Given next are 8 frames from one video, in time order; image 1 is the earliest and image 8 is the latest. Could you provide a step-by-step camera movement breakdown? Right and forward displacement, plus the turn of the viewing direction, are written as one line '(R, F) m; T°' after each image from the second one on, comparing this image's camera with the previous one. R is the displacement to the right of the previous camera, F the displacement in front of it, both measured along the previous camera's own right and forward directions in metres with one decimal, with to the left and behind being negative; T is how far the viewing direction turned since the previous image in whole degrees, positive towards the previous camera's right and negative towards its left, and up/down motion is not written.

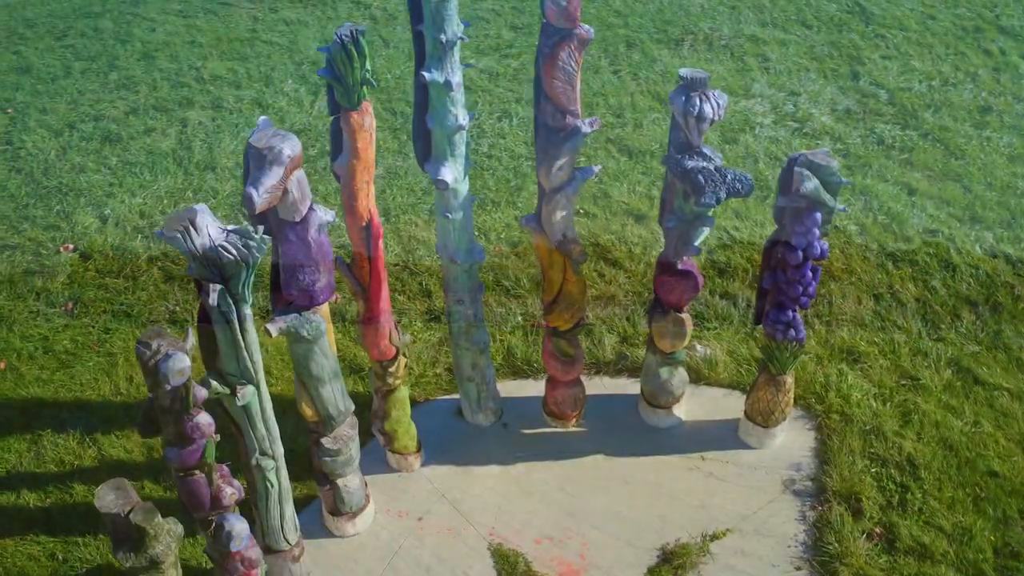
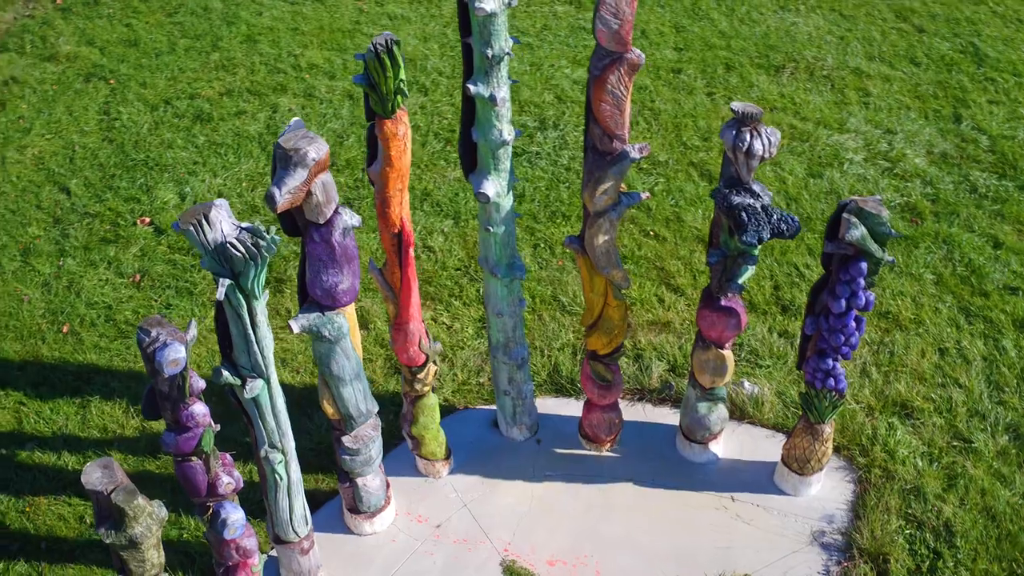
(+0.4, 0.0) m; -6°
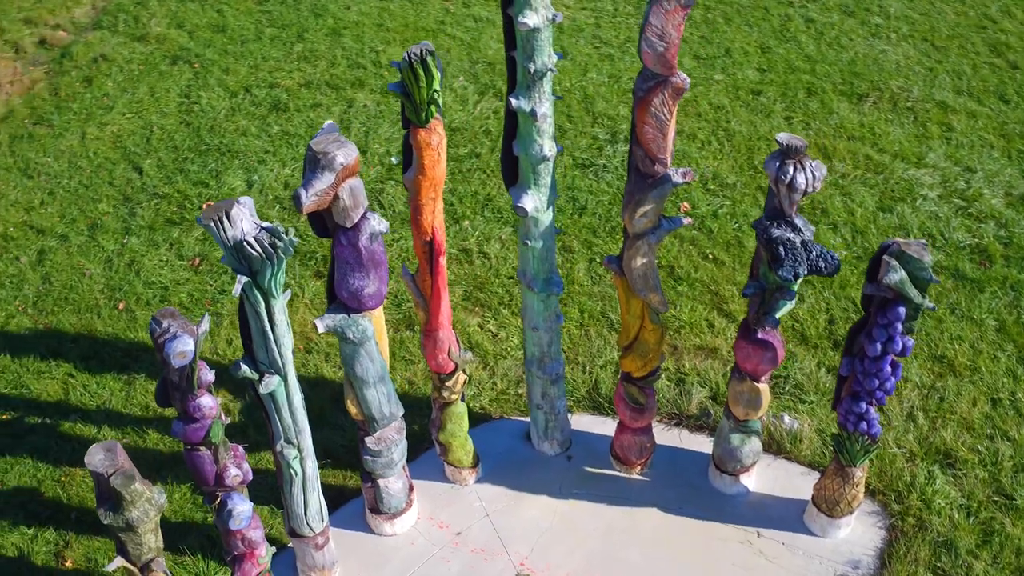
(+0.3, 0.0) m; -5°
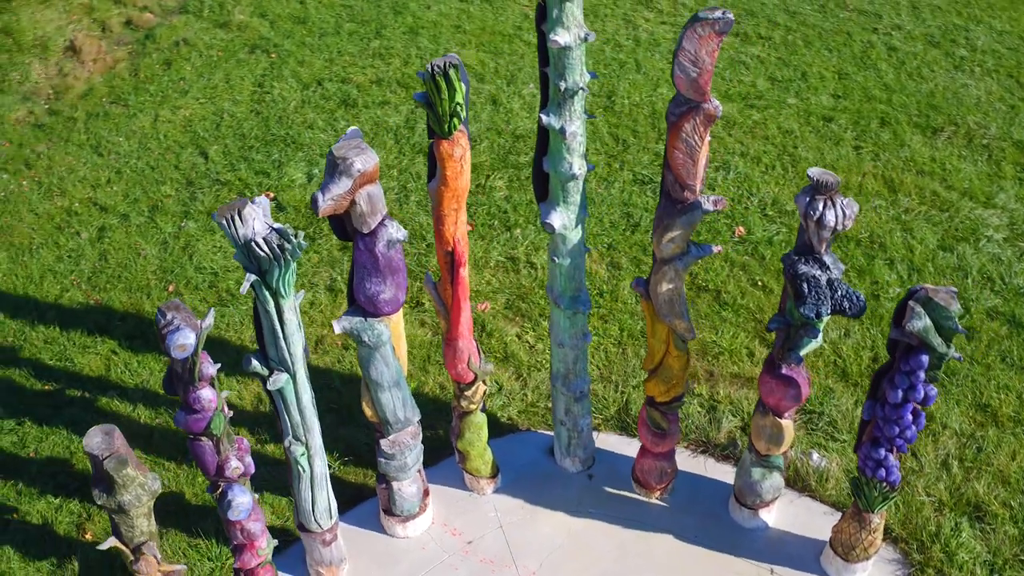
(+0.3, 0.0) m; -5°
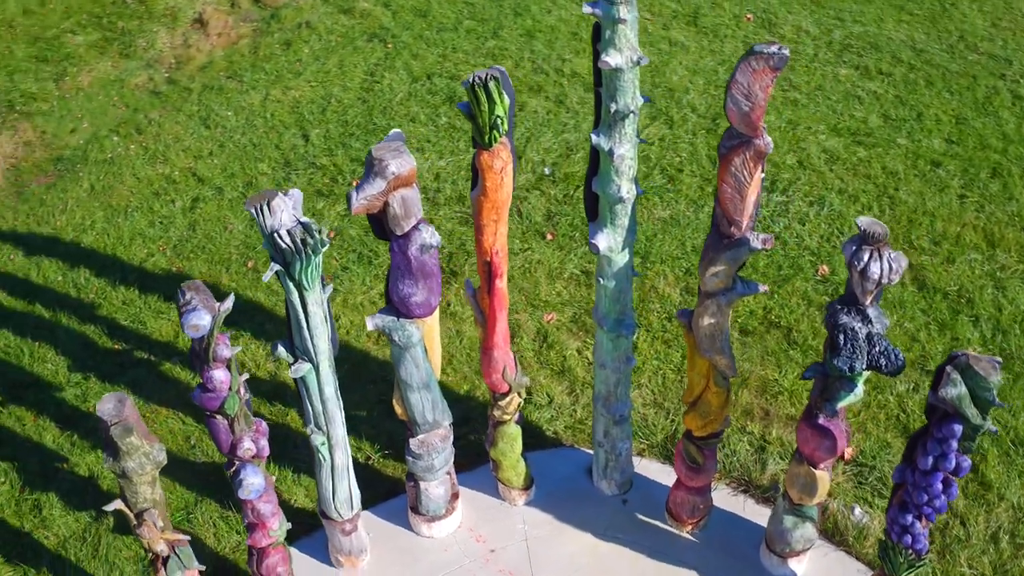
(+0.4, 0.0) m; -7°
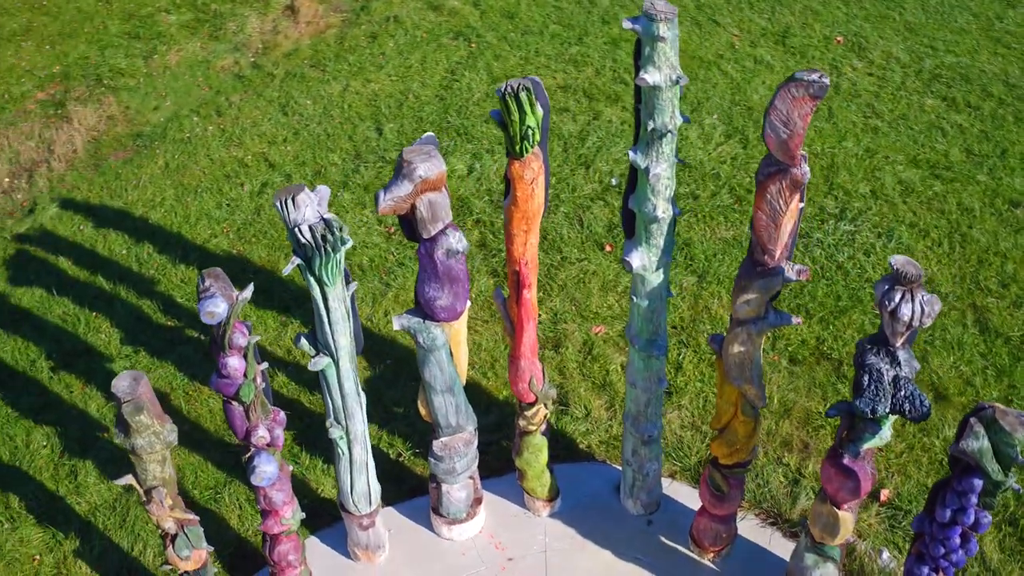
(+0.3, 0.0) m; -5°
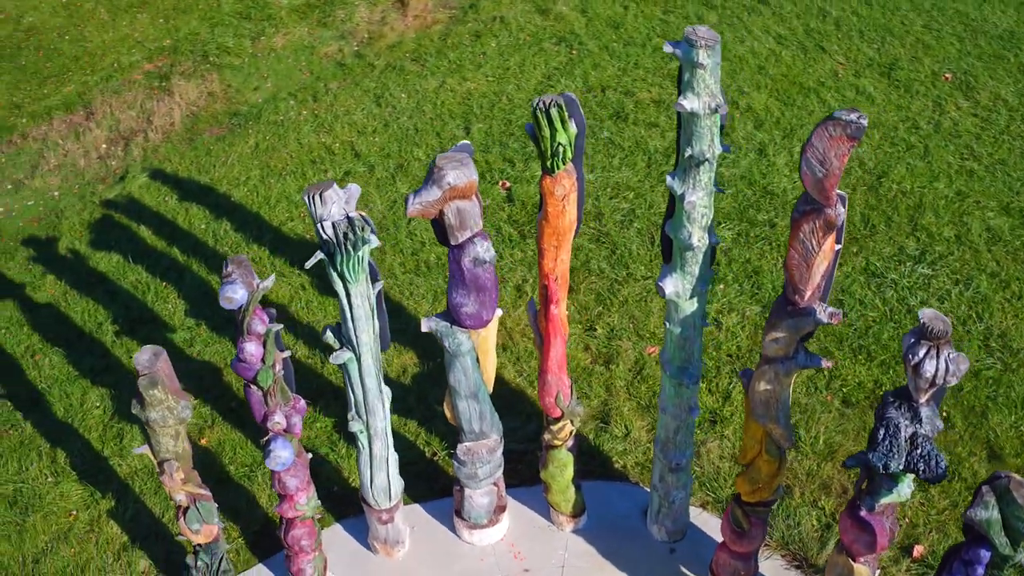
(+0.3, 0.0) m; -6°
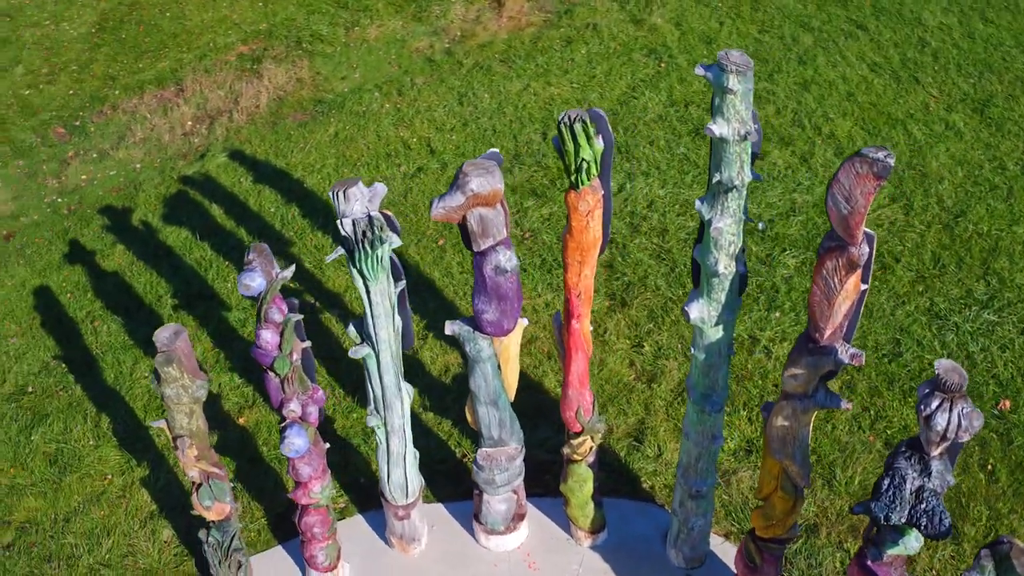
(+0.3, 0.0) m; -6°
